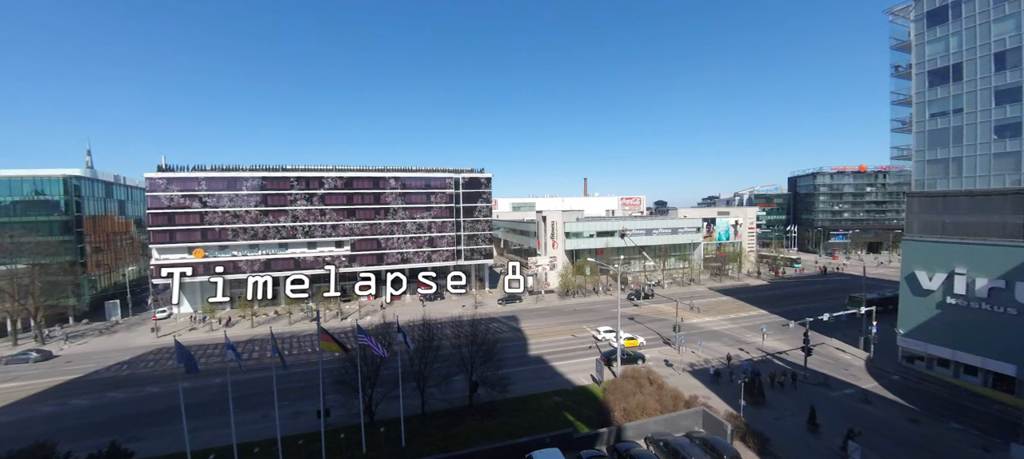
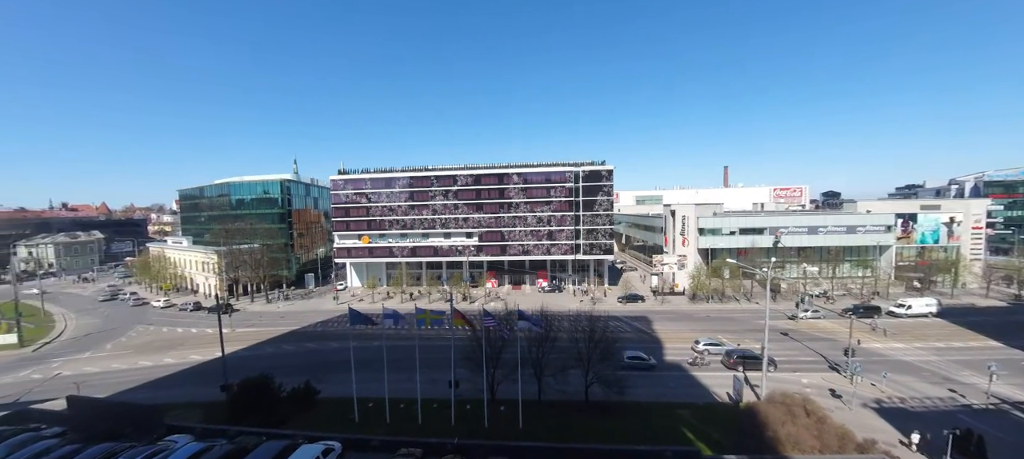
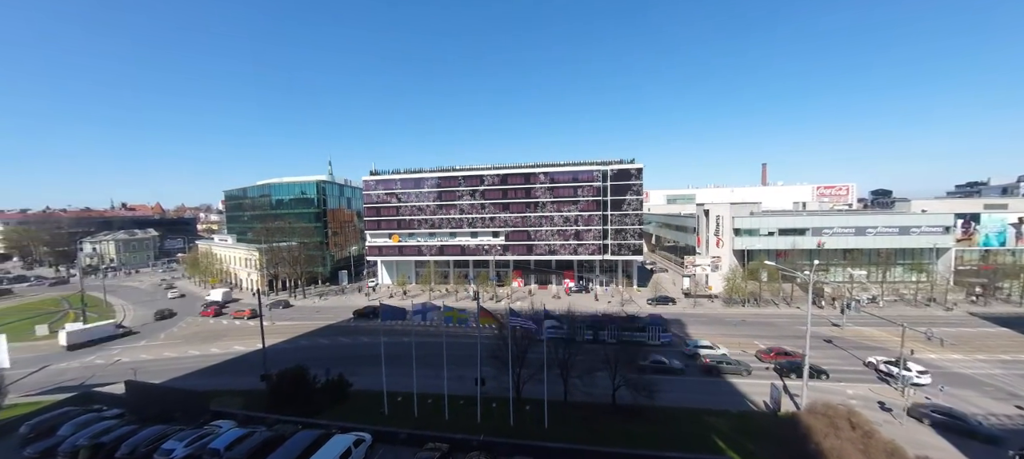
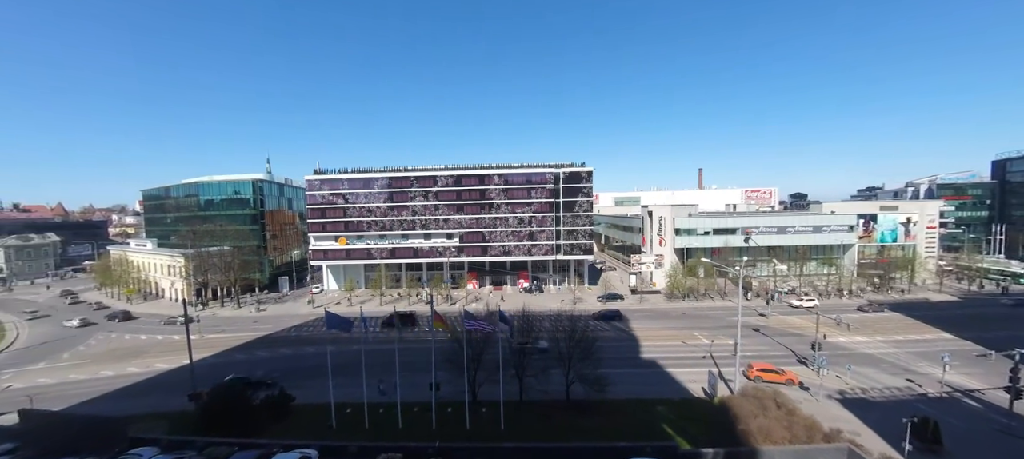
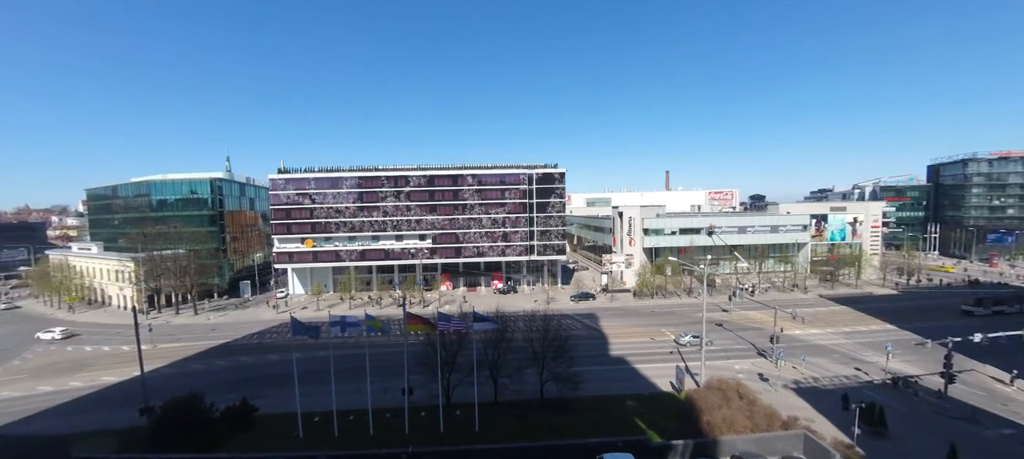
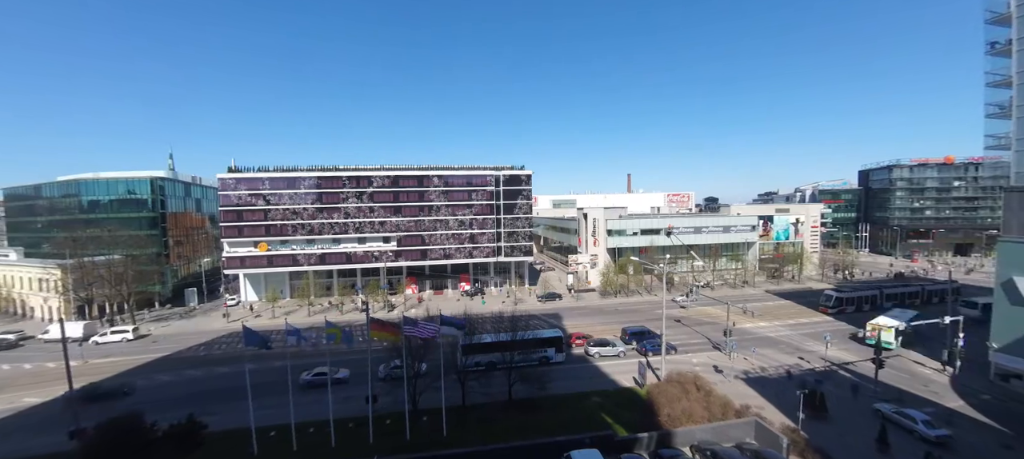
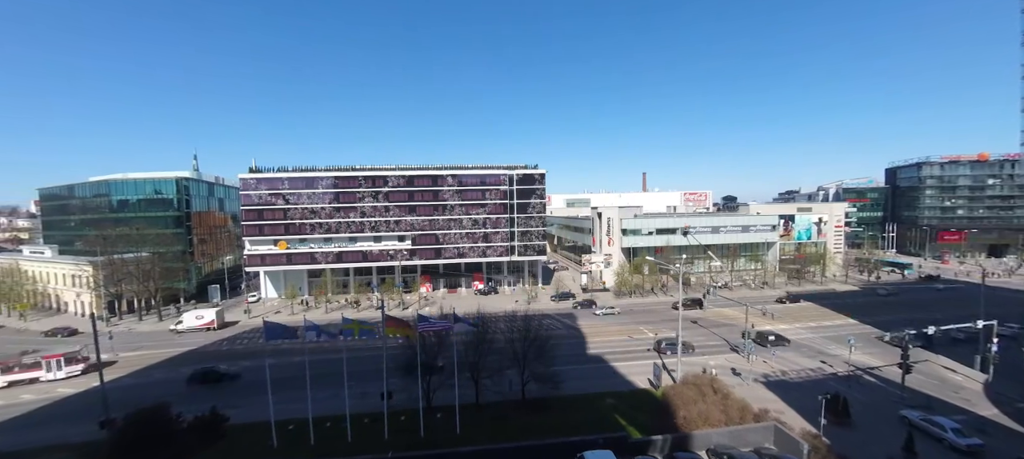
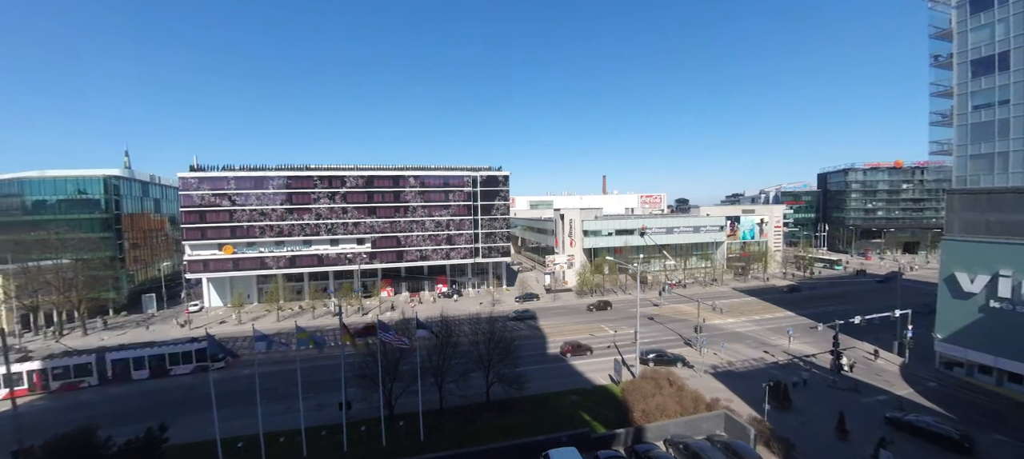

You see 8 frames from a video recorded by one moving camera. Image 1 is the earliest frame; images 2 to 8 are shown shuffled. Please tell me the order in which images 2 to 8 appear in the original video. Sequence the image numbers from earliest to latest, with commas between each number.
8, 6, 7, 5, 4, 2, 3
